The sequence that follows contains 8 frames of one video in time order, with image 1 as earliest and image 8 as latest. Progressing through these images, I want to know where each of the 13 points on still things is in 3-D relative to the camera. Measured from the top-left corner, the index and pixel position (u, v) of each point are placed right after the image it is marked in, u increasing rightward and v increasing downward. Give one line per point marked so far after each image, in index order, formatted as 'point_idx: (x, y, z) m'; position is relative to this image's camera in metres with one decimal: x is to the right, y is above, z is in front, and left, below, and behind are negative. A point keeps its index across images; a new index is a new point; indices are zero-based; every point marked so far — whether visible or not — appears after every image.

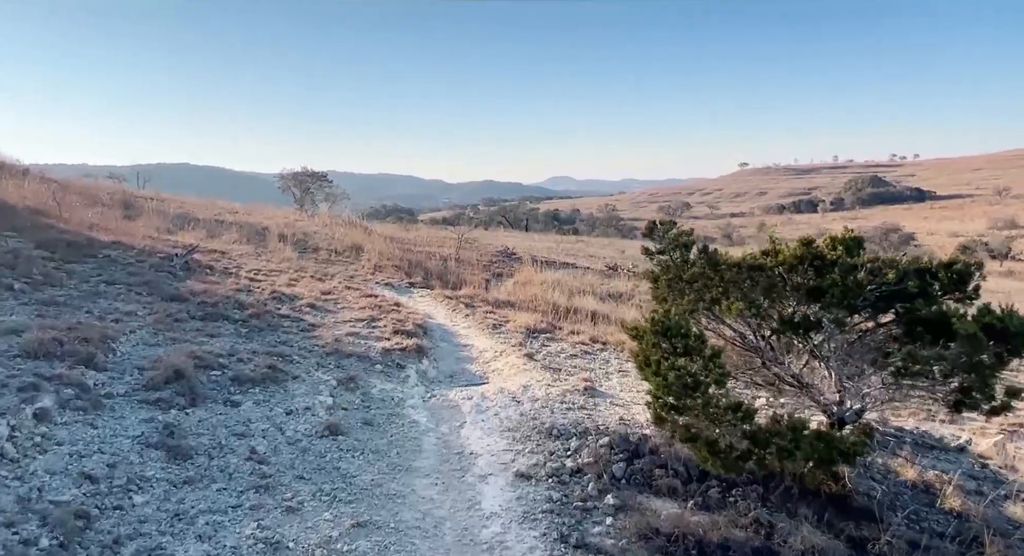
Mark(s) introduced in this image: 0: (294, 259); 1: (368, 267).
0: (-4.8, +0.4, +14.3) m
1: (-3.7, +0.3, +16.5) m
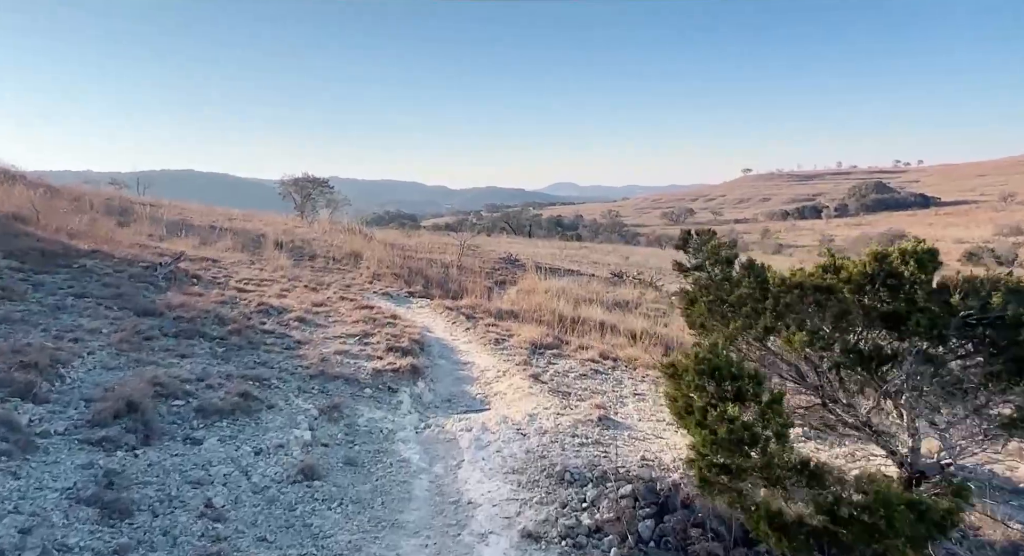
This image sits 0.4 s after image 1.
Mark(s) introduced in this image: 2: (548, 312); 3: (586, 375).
0: (-4.8, +0.2, +13.8) m
1: (-3.6, +0.1, +15.9) m
2: (+0.8, -0.8, +14.1) m
3: (+0.7, -0.9, +6.3) m
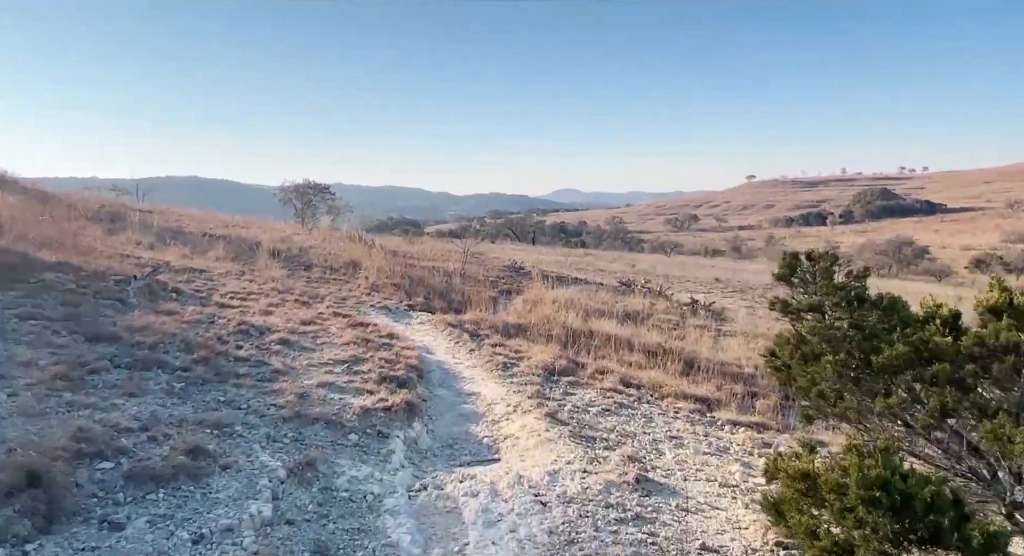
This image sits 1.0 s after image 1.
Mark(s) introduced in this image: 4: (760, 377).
0: (-4.6, 0.0, +13.0) m
1: (-3.4, -0.2, +15.1) m
2: (+0.9, -1.0, +13.3) m
3: (+0.8, -1.1, +5.4) m
4: (+4.5, -1.8, +11.9) m
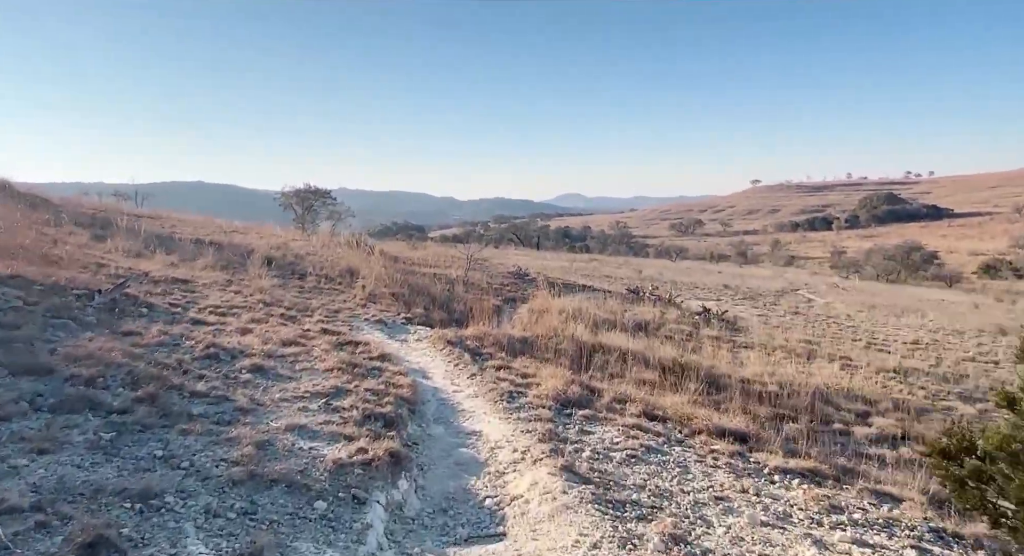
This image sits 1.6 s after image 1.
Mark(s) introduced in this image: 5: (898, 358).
0: (-4.5, -0.2, +12.1) m
1: (-3.3, -0.4, +14.2) m
2: (+1.0, -1.2, +12.4) m
3: (+0.9, -1.2, +4.5) m
4: (+4.6, -2.0, +11.0) m
5: (+11.1, -2.3, +18.9) m
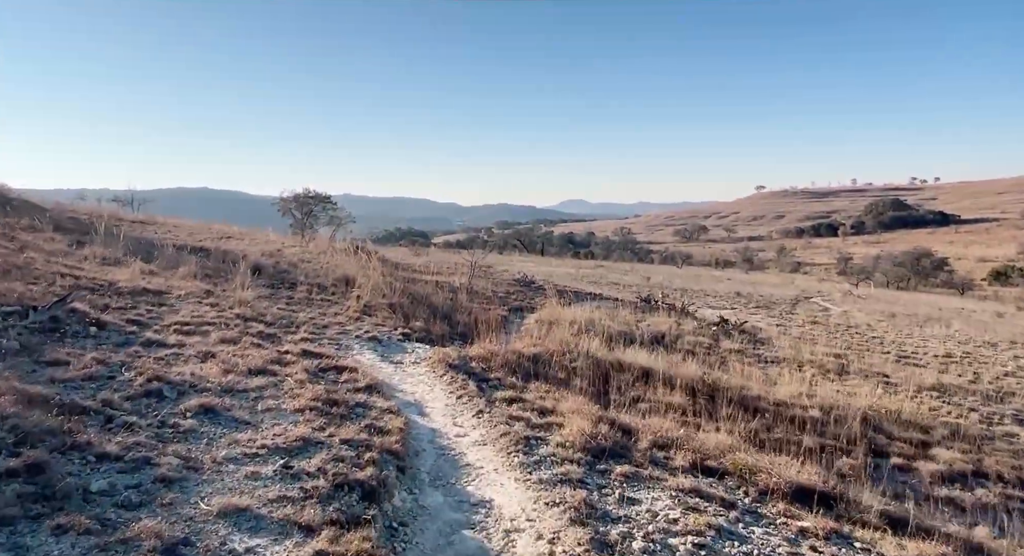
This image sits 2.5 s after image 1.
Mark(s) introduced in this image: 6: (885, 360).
0: (-4.4, -0.4, +10.9) m
1: (-3.2, -0.6, +13.0) m
2: (+1.2, -1.4, +11.2) m
3: (+1.0, -1.4, +3.3) m
4: (+4.7, -2.2, +9.7) m
5: (+11.3, -2.5, +17.5) m
6: (+10.9, -2.4, +19.1) m
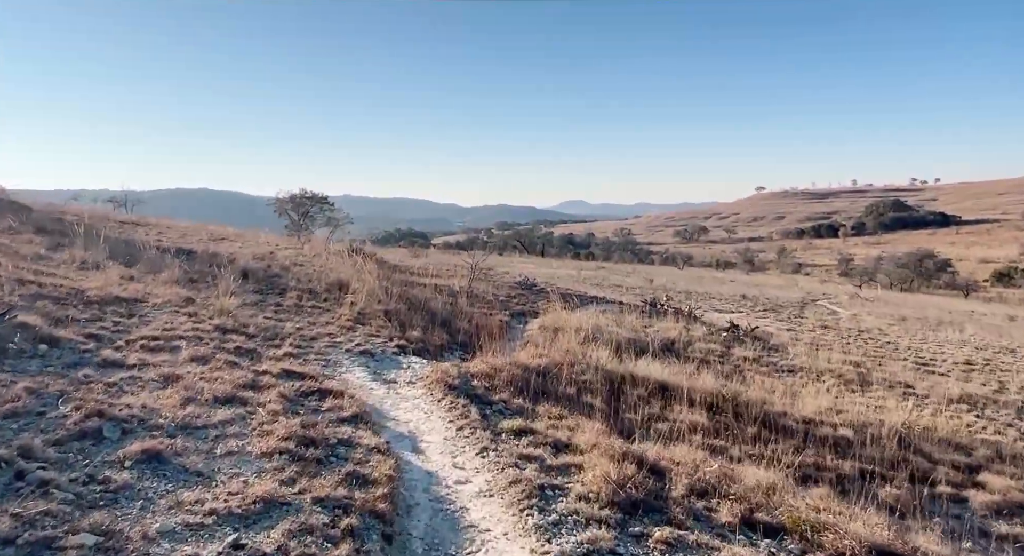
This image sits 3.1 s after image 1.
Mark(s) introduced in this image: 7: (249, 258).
0: (-4.3, -0.5, +10.1) m
1: (-3.1, -0.7, +12.2) m
2: (+1.2, -1.5, +10.3) m
3: (+1.1, -1.5, +2.4) m
4: (+4.8, -2.3, +8.8) m
5: (+11.4, -2.7, +16.7) m
6: (+11.0, -2.5, +18.2) m
7: (-7.2, +0.5, +17.7) m
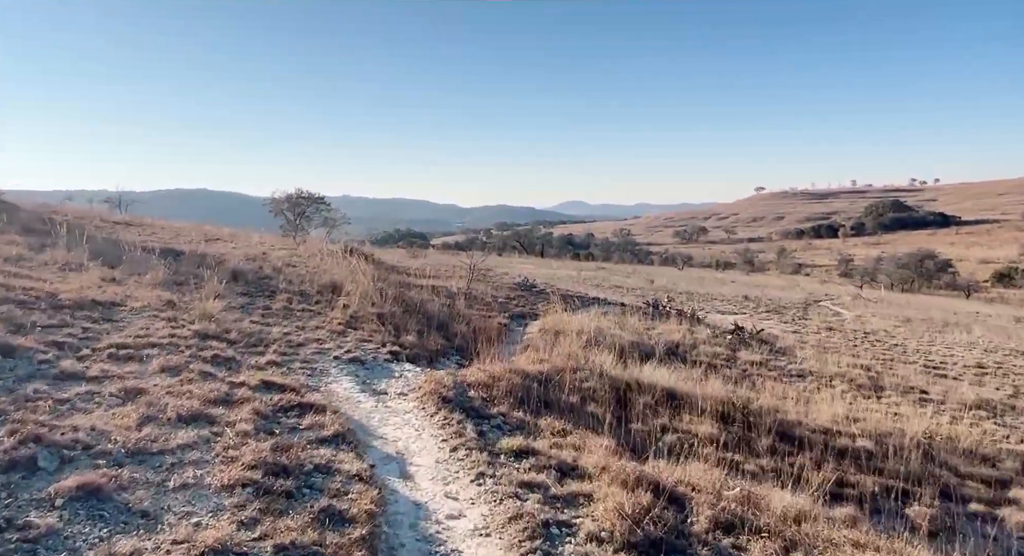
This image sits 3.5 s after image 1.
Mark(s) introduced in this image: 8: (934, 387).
0: (-4.3, -0.5, +9.5) m
1: (-3.1, -0.7, +11.6) m
2: (+1.2, -1.6, +9.8) m
3: (+1.1, -1.5, +1.9) m
4: (+4.8, -2.3, +8.3) m
5: (+11.4, -2.7, +16.2) m
6: (+11.0, -2.6, +17.7) m
7: (-7.2, +0.5, +17.2) m
8: (+10.2, -2.6, +15.6) m
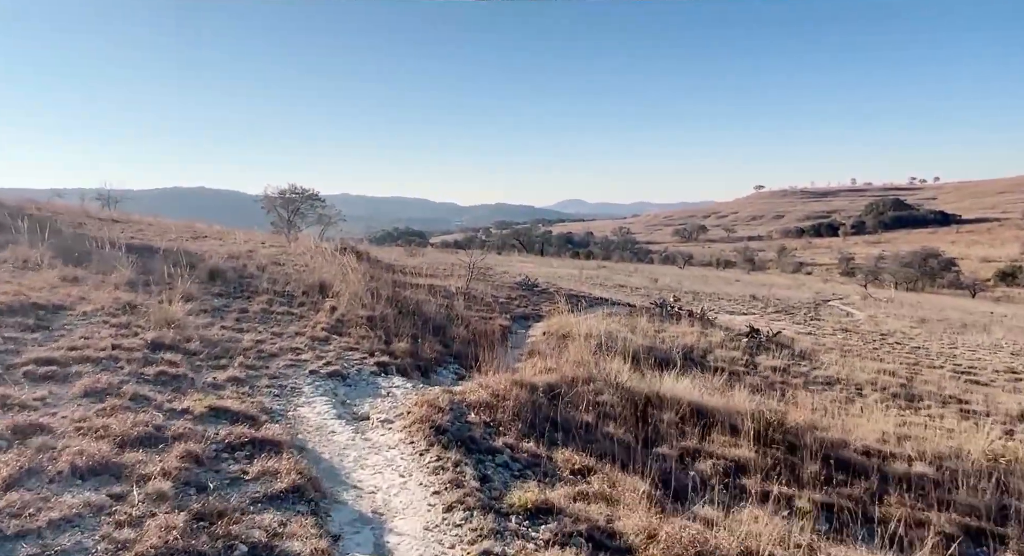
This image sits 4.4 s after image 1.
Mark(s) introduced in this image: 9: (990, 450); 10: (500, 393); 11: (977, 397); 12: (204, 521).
0: (-4.2, -0.5, +8.3) m
1: (-3.0, -0.7, +10.4) m
2: (+1.3, -1.6, +8.6) m
3: (+1.1, -1.5, +0.7) m
4: (+4.8, -2.3, +7.1) m
5: (+11.5, -2.7, +15.0) m
6: (+11.0, -2.5, +16.5) m
7: (-7.1, +0.5, +16.0) m
8: (+10.2, -2.6, +14.5) m
9: (+6.4, -2.3, +8.8) m
10: (-0.1, -1.2, +6.7) m
11: (+10.1, -2.6, +14.0) m
12: (-1.4, -1.1, +3.2) m
